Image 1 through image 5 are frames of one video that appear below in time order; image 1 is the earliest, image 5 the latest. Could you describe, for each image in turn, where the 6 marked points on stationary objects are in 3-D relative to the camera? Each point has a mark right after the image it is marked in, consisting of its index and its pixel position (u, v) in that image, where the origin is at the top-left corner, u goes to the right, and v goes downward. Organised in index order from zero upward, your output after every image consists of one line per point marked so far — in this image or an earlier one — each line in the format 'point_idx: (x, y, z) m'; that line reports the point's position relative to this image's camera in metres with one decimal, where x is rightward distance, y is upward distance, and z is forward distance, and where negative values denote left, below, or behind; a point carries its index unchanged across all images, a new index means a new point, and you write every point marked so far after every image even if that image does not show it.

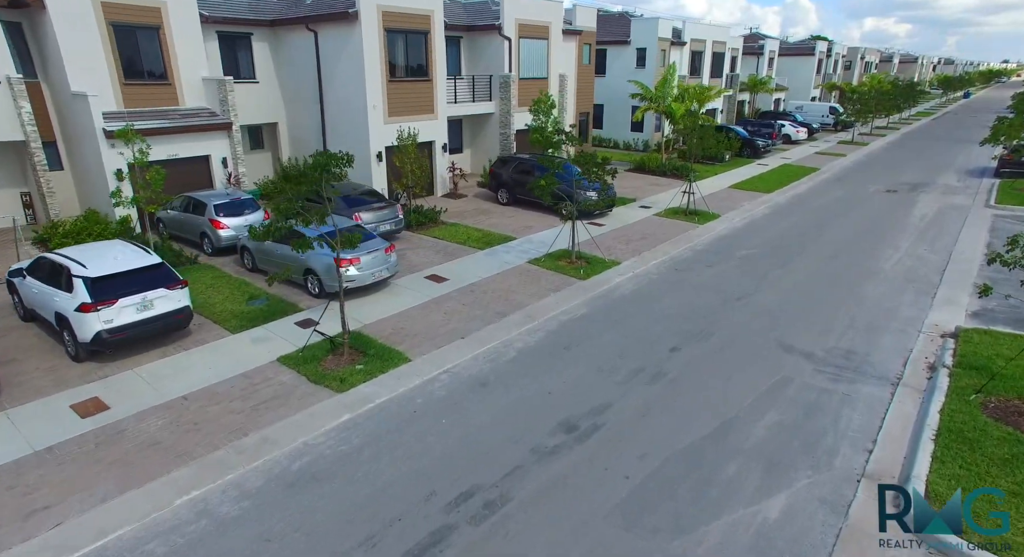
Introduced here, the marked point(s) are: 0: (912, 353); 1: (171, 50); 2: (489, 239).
0: (+6.5, -1.2, +9.9) m
1: (-9.4, +6.3, +16.5) m
2: (-0.6, +1.0, +16.1) m
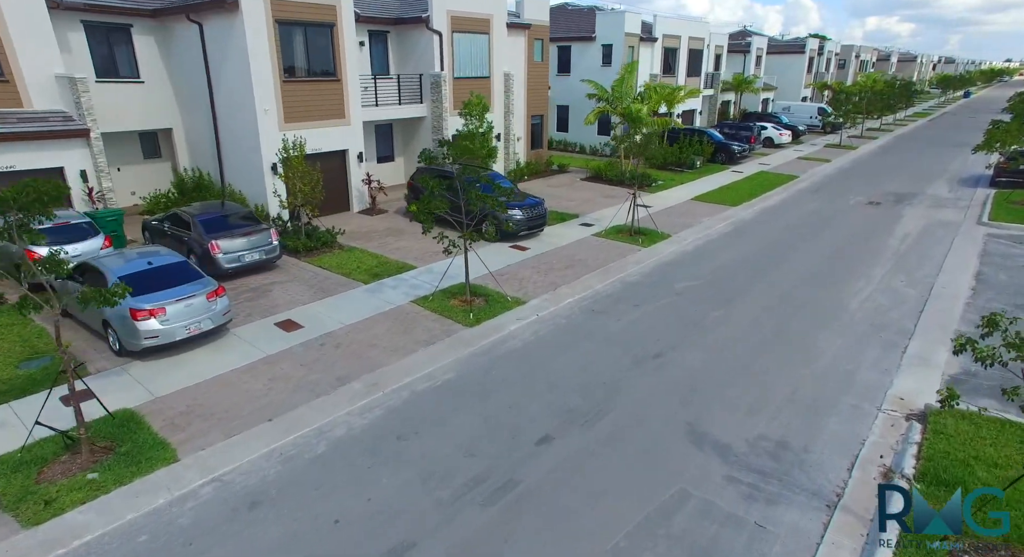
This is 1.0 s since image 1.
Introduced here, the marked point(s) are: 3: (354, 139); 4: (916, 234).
0: (+4.2, -2.1, +7.3) m
1: (-11.7, +5.4, +14.0) m
2: (-2.9, +0.2, +13.5) m
3: (-4.6, +4.1, +18.1) m
4: (+11.7, +1.3, +17.5) m
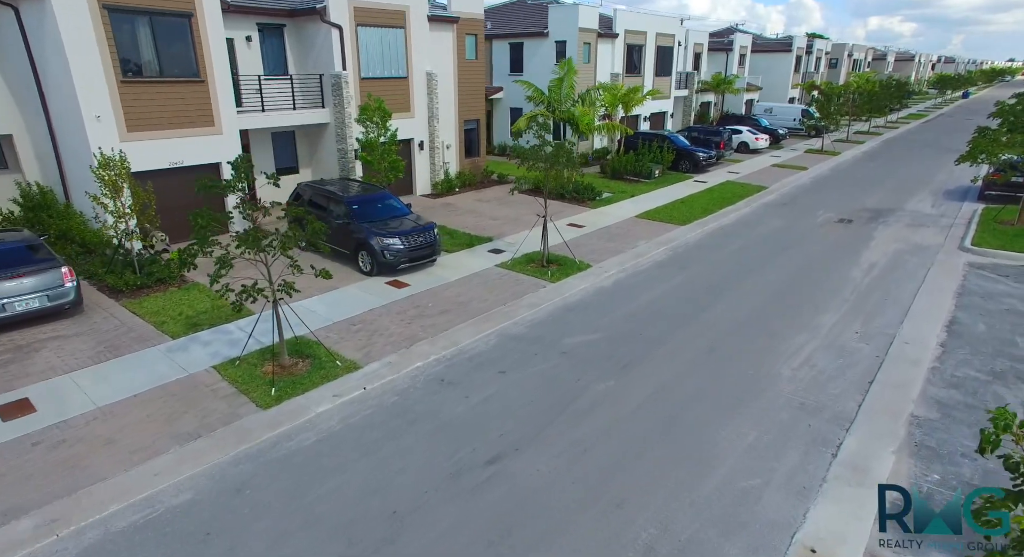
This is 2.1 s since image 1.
0: (+1.6, -2.9, +4.6) m
1: (-14.2, +4.6, +11.3) m
2: (-5.5, -0.7, +10.8) m
3: (-7.2, +3.2, +15.4) m
4: (+9.1, +0.4, +14.8) m
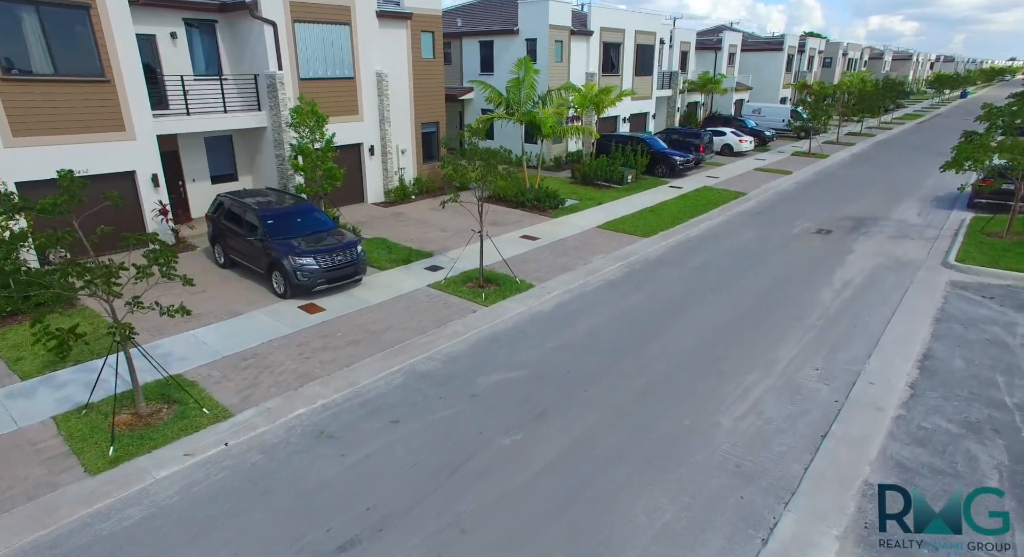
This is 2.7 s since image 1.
0: (+0.2, -3.4, +3.3) m
1: (-15.6, +4.1, +10.0) m
2: (-6.9, -1.1, +9.5) m
3: (-8.6, +2.8, +14.1) m
4: (+7.8, -0.1, +13.5) m
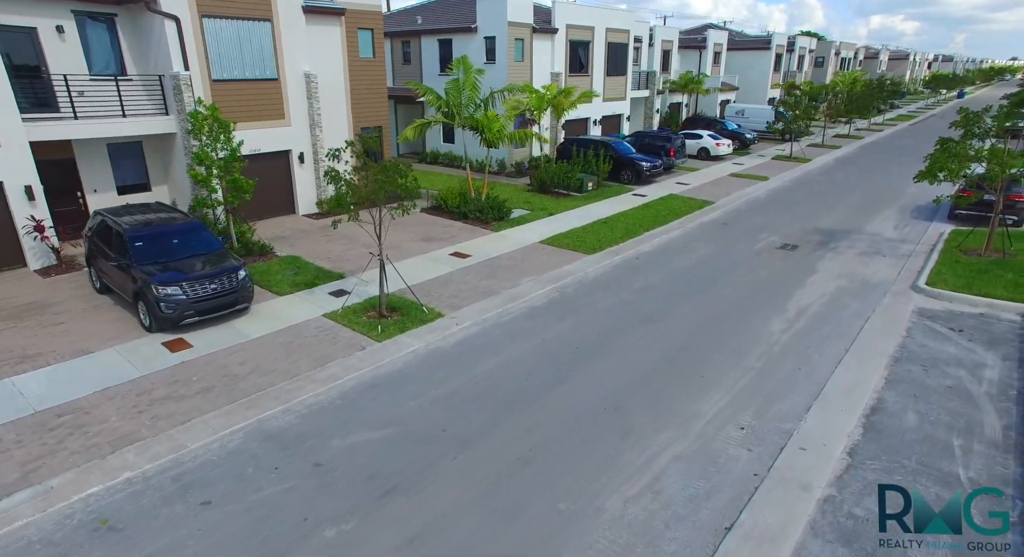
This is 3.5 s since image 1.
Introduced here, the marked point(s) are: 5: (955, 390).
0: (-1.5, -3.9, +1.8) m
1: (-17.4, +3.6, +8.5) m
2: (-8.6, -1.7, +8.0) m
3: (-10.3, +2.3, +12.6) m
4: (+6.0, -0.6, +12.0) m
5: (+6.4, -1.6, +8.7) m
